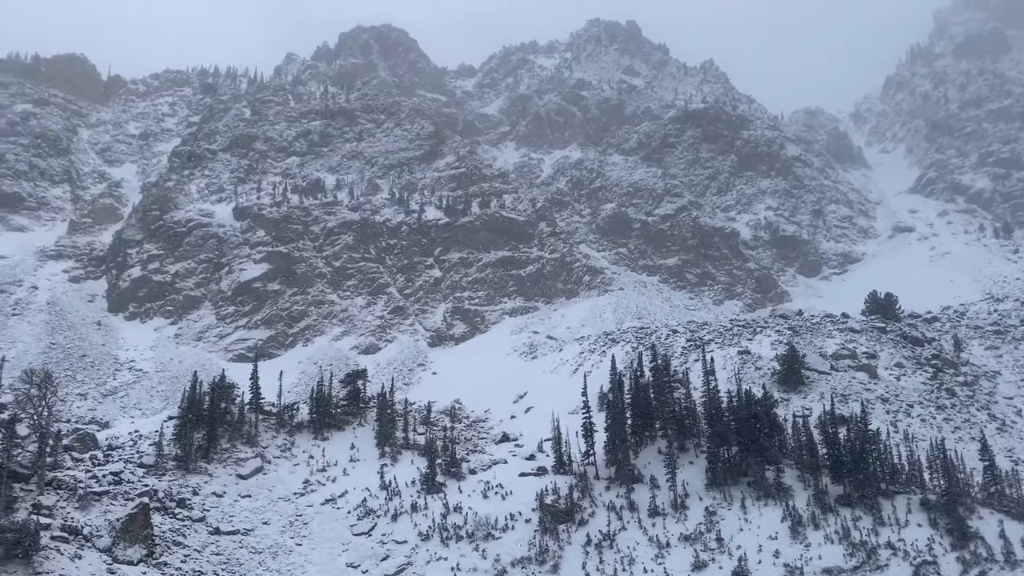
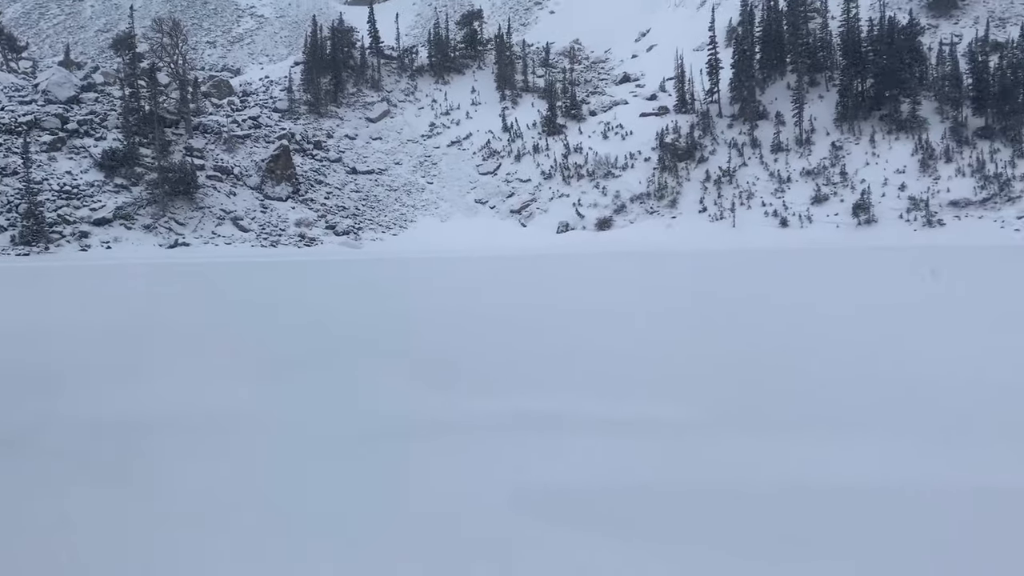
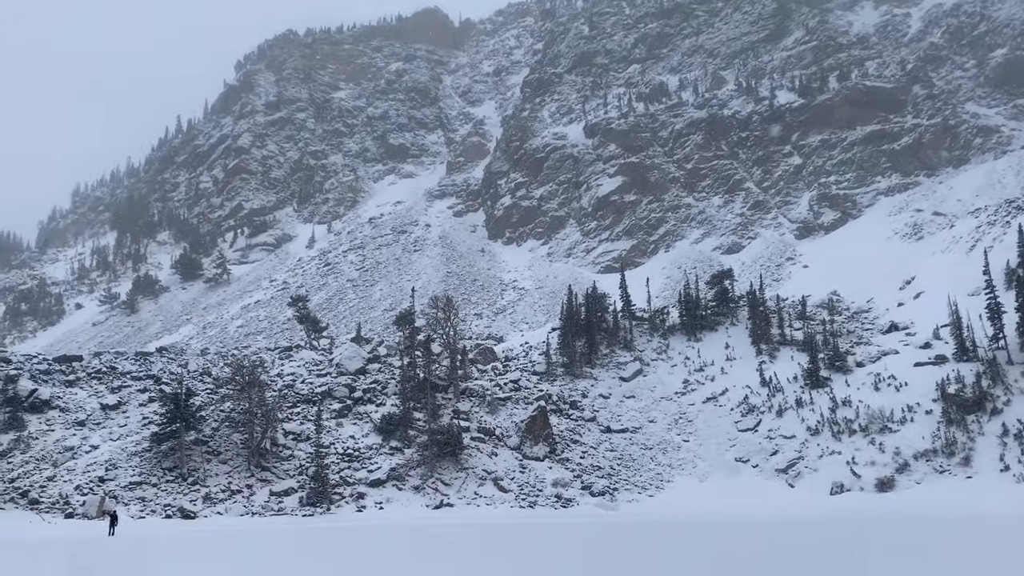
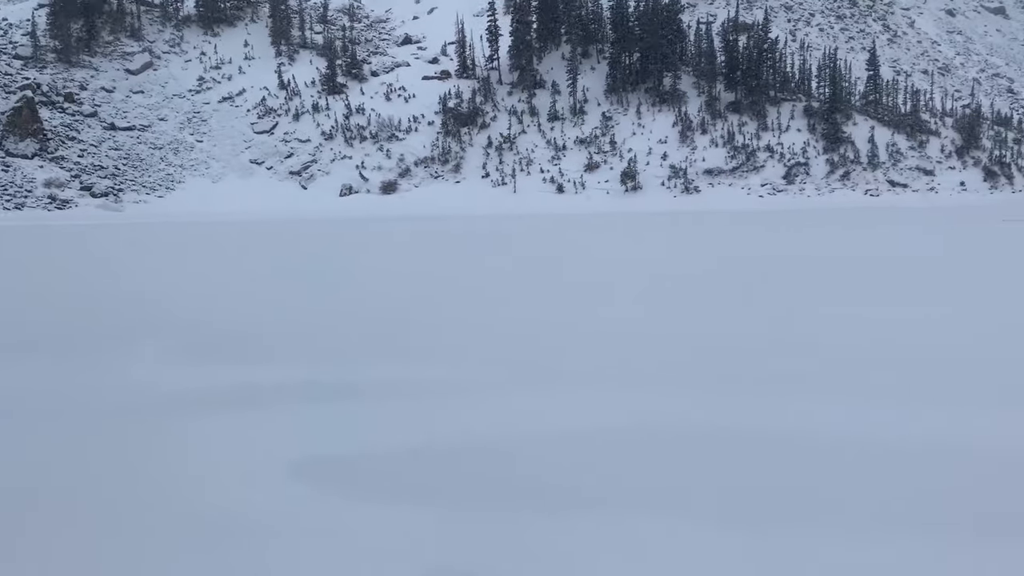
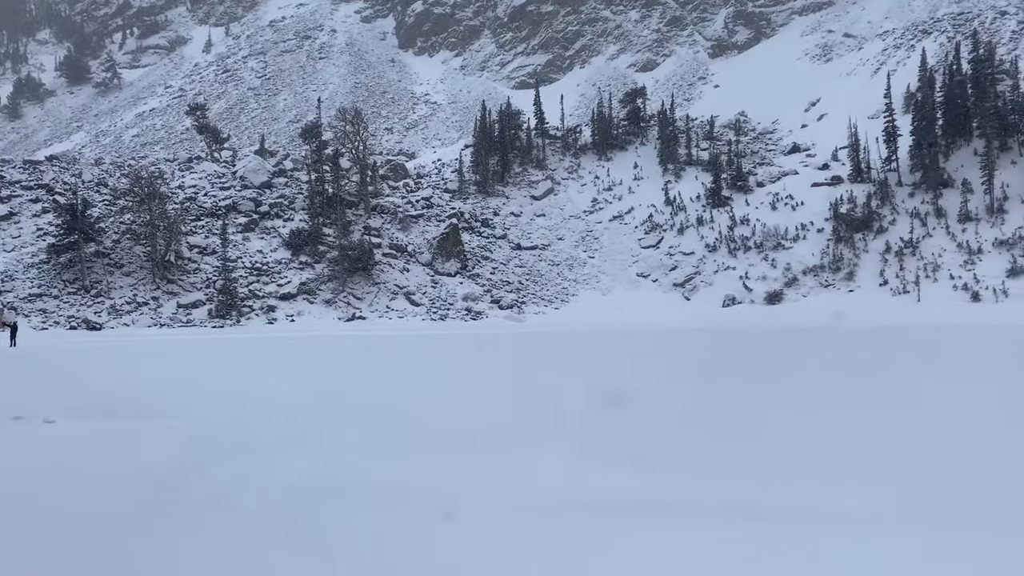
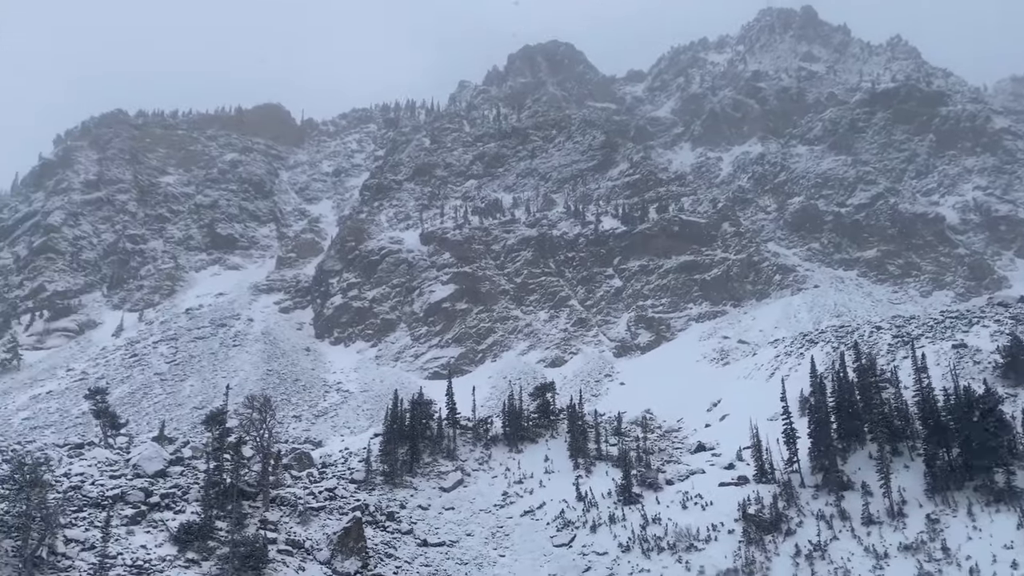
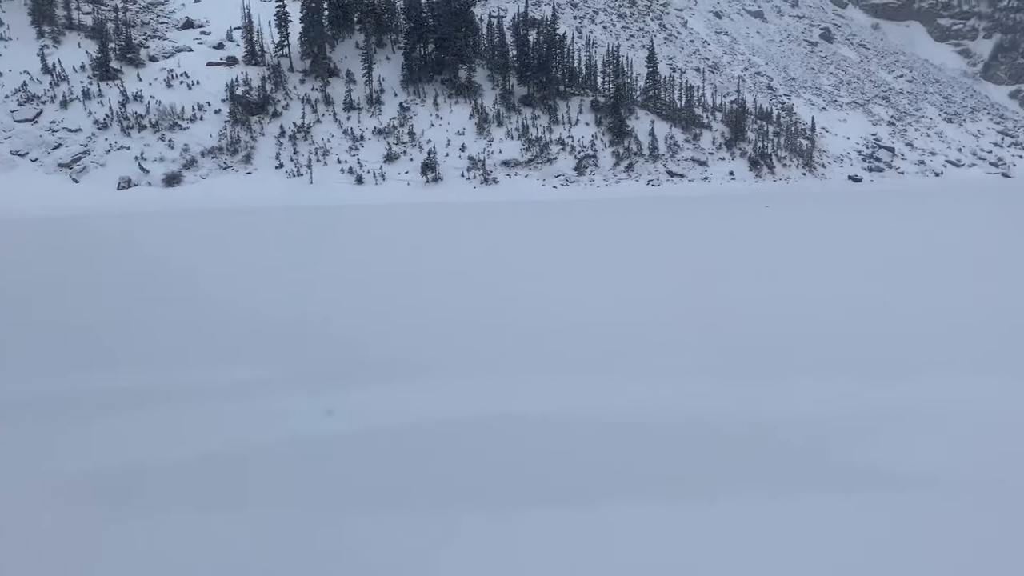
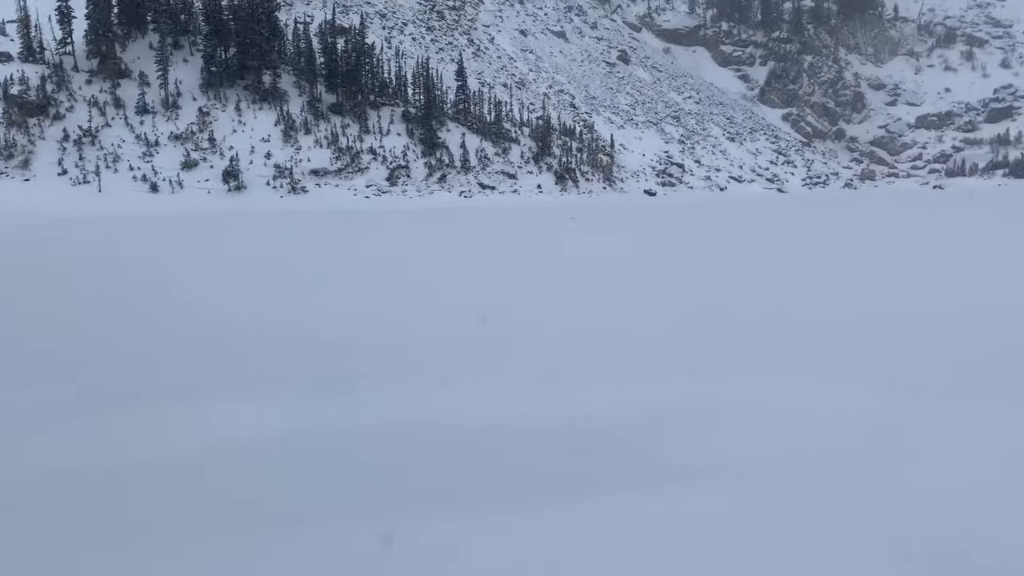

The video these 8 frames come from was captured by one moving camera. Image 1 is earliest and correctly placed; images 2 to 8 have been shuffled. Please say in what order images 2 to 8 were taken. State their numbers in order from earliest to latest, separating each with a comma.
6, 3, 5, 2, 4, 7, 8
